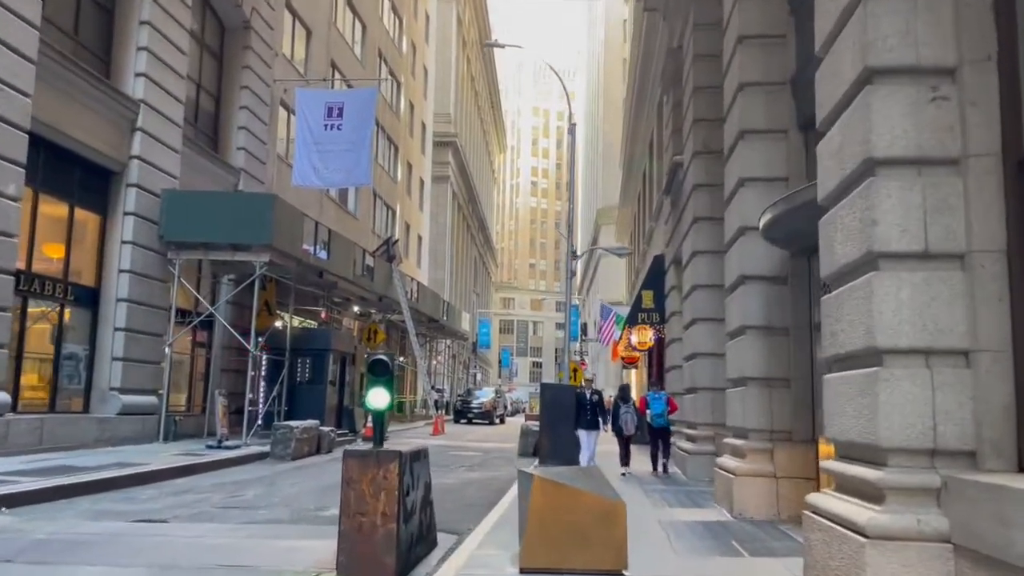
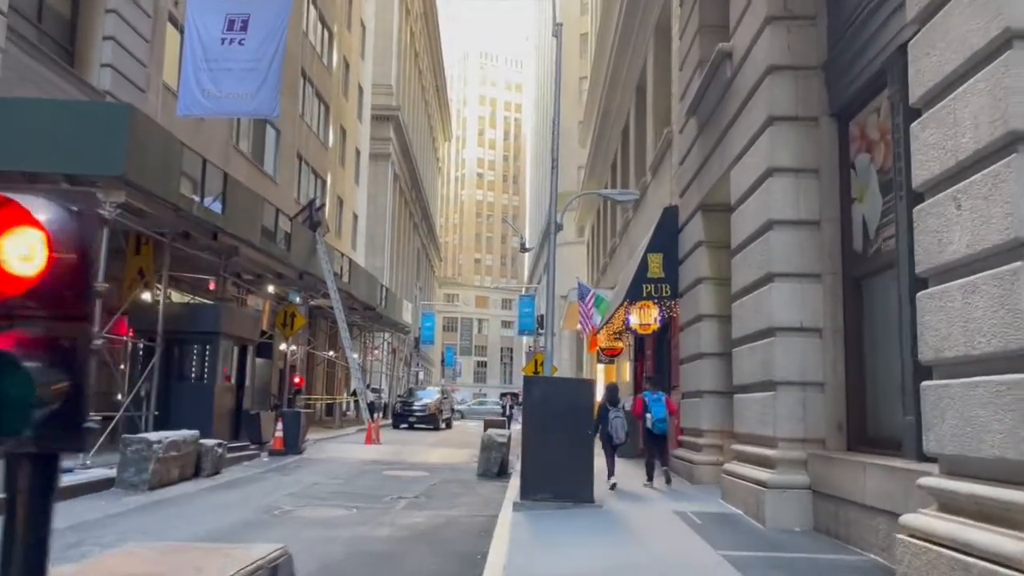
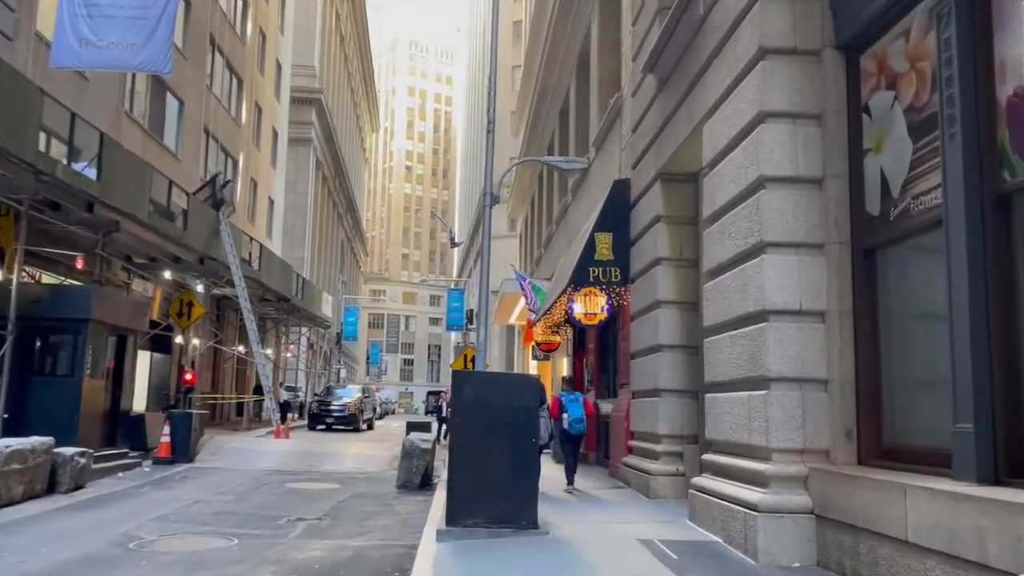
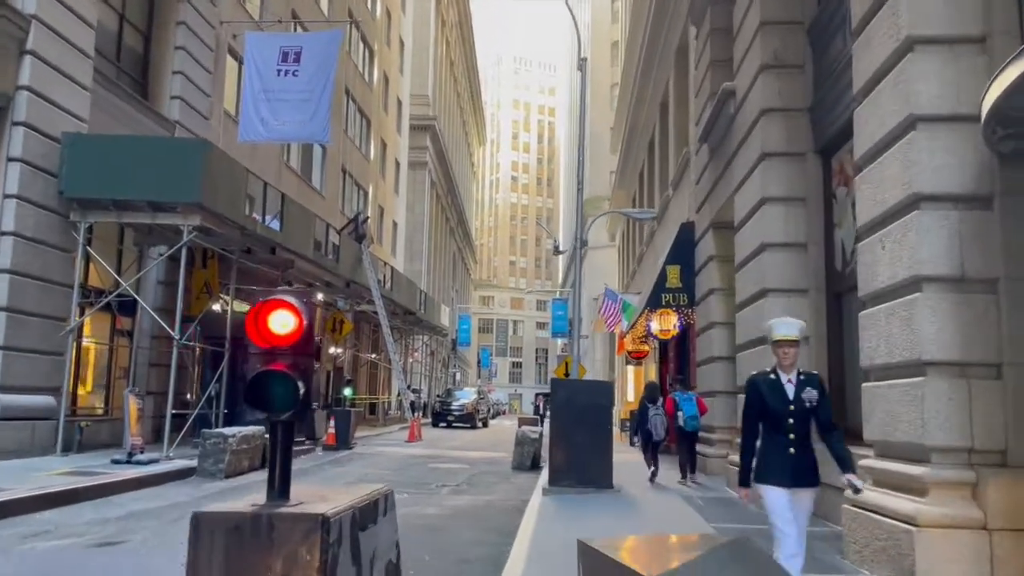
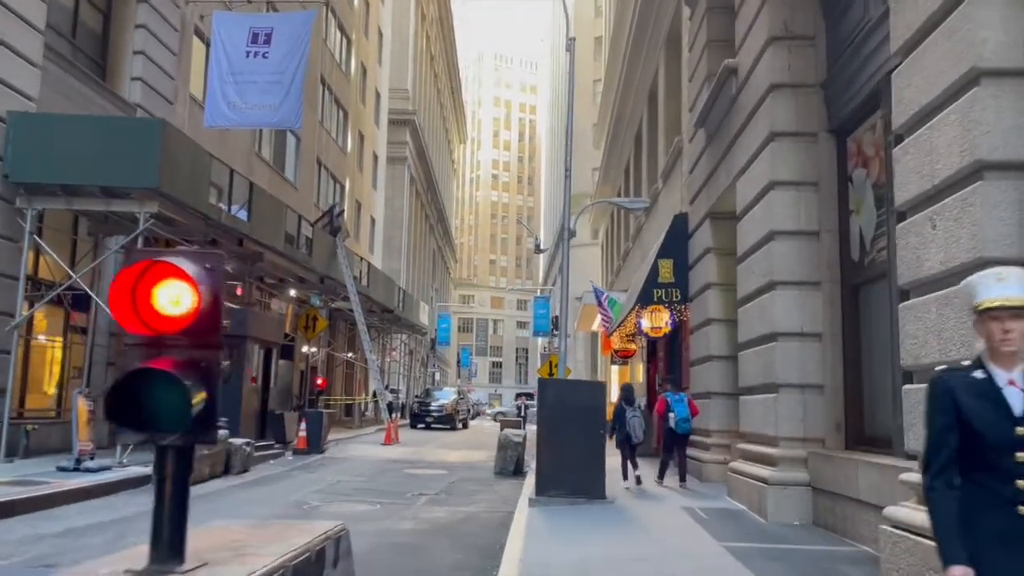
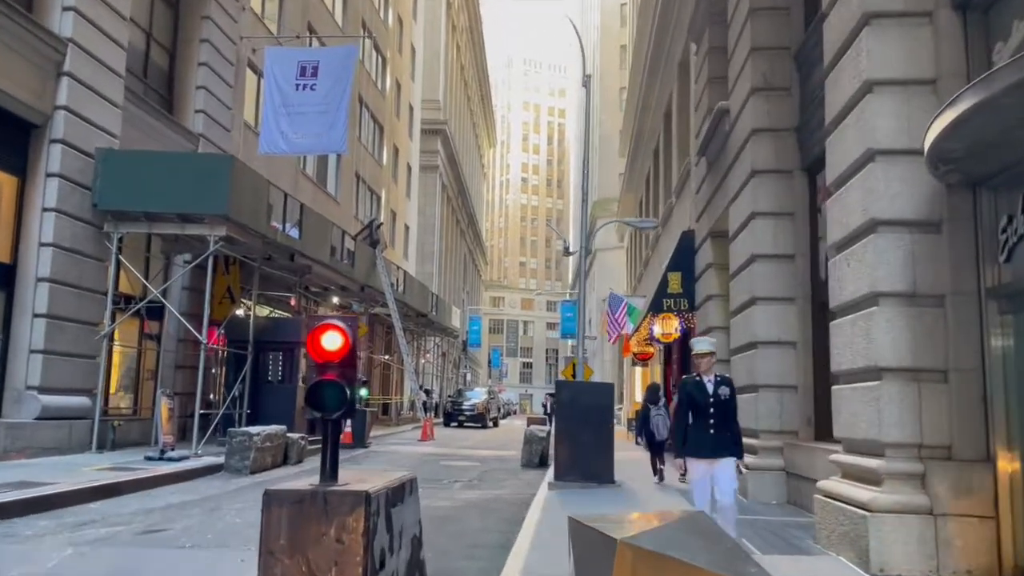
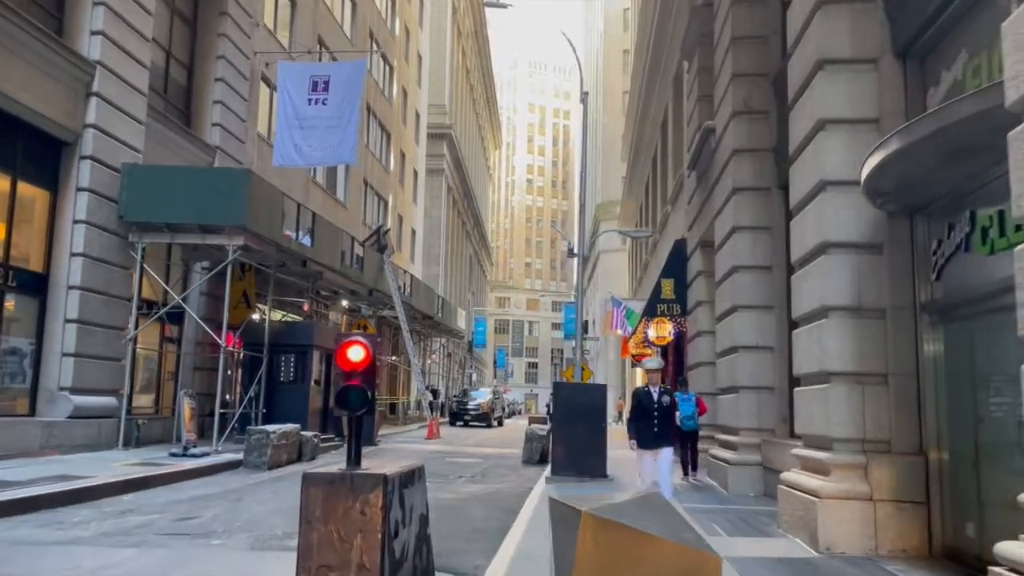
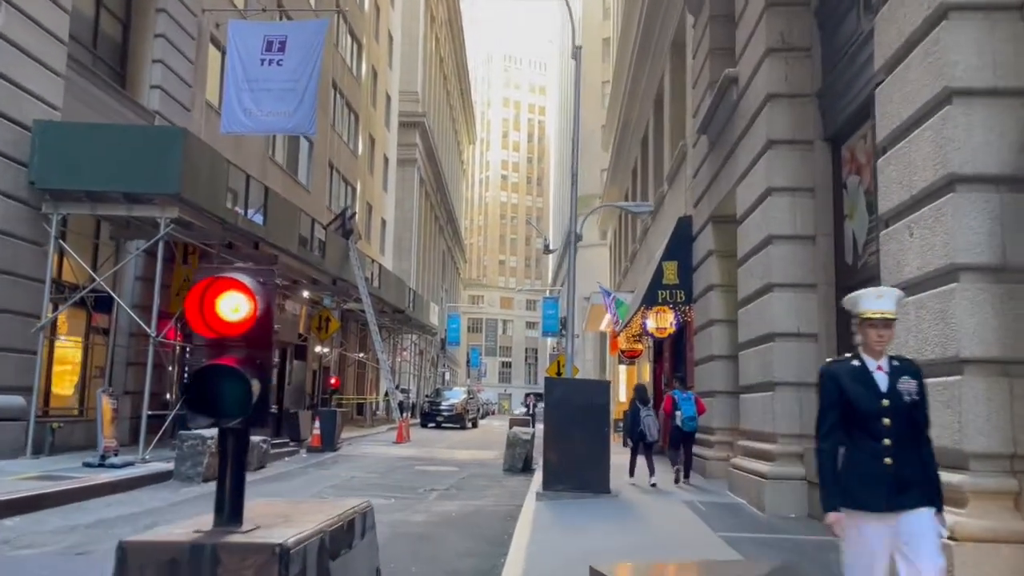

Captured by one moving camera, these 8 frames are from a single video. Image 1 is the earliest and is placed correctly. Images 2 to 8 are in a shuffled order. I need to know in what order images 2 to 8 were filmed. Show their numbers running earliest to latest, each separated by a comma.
7, 6, 4, 8, 5, 2, 3
